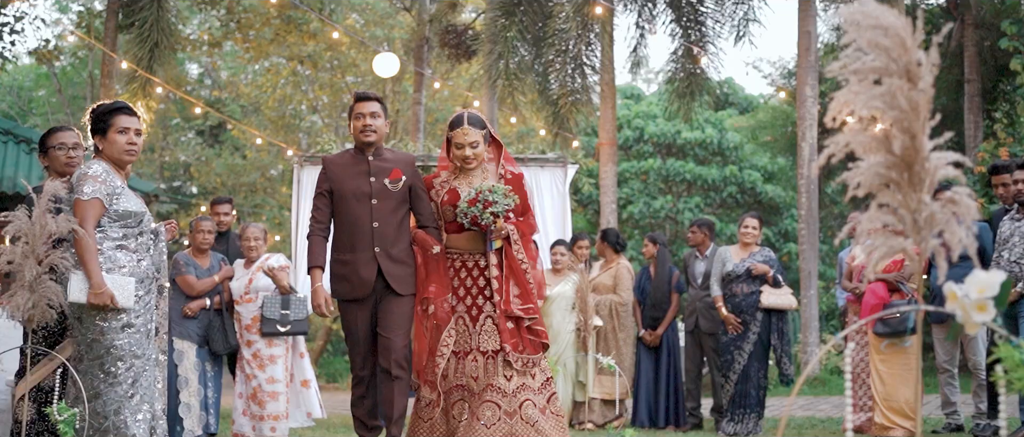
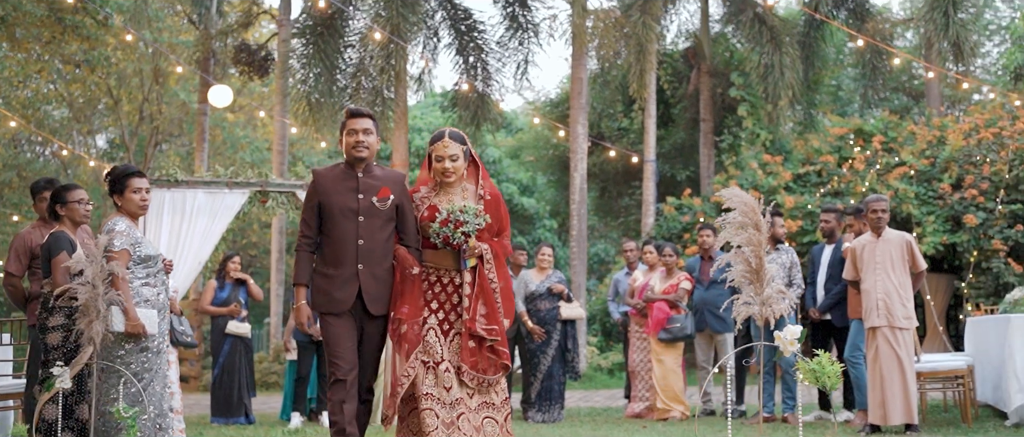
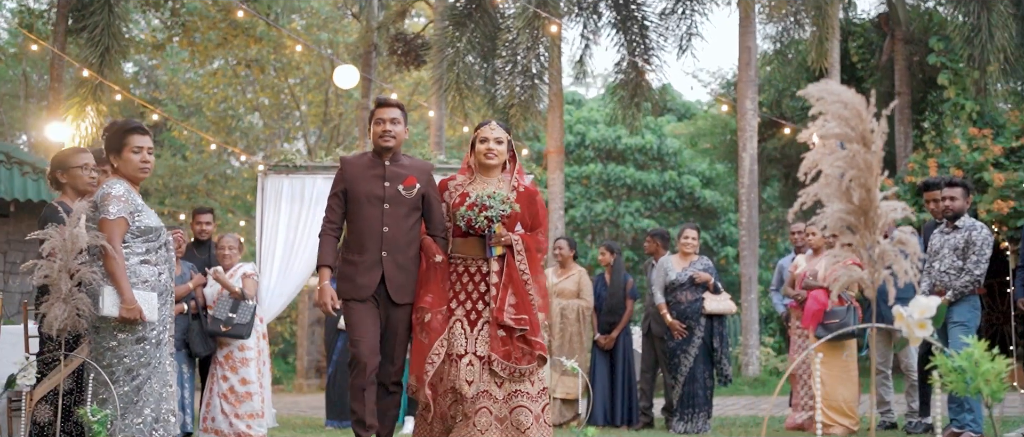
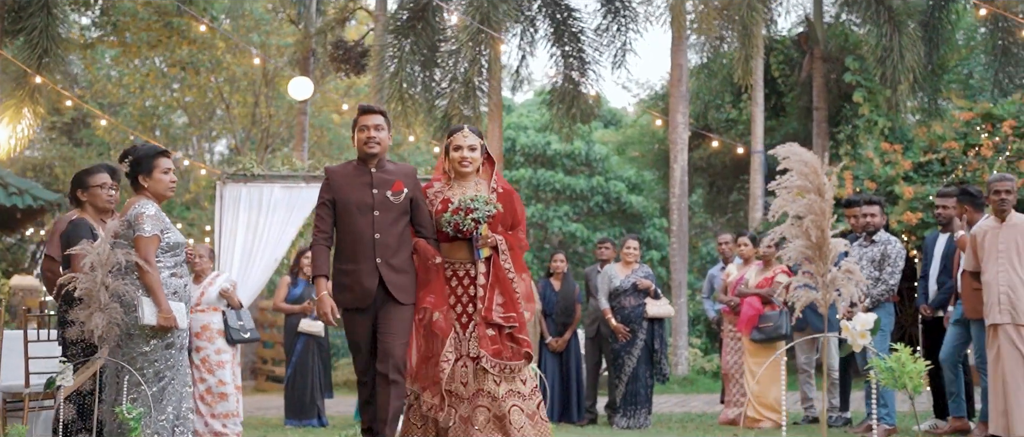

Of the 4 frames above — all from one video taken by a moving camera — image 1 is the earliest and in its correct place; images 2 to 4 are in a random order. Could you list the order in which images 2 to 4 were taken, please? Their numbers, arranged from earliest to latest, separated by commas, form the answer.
3, 4, 2
